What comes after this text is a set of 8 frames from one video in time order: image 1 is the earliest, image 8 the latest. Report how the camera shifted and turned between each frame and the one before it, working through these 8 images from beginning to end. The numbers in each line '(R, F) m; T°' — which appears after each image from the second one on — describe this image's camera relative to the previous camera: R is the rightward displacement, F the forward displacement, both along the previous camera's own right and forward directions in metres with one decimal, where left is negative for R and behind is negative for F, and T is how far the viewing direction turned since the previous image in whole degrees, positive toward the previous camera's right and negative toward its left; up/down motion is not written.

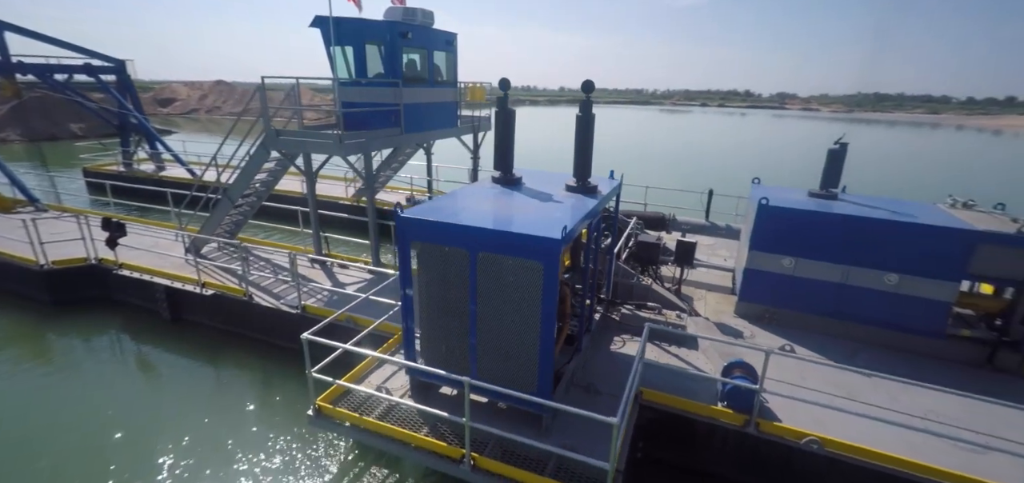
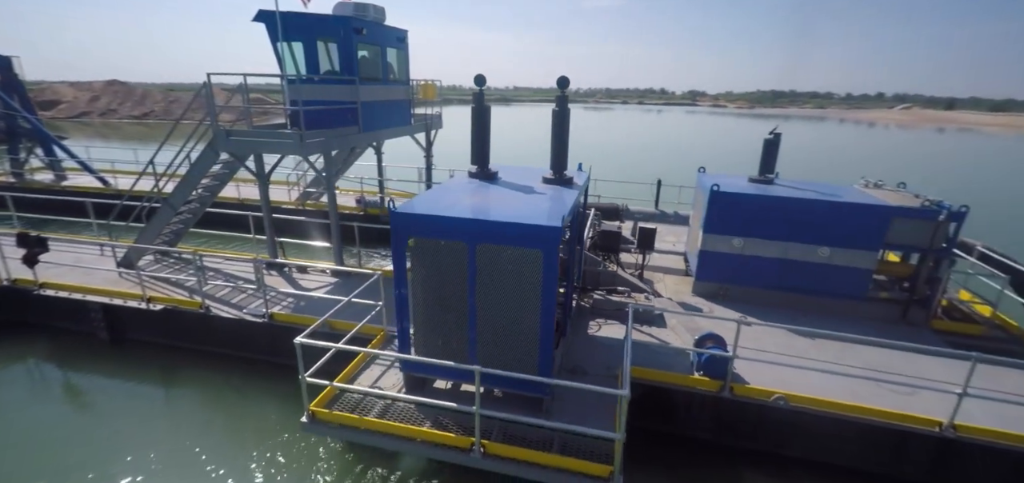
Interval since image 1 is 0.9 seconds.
(-0.7, -0.1) m; +8°
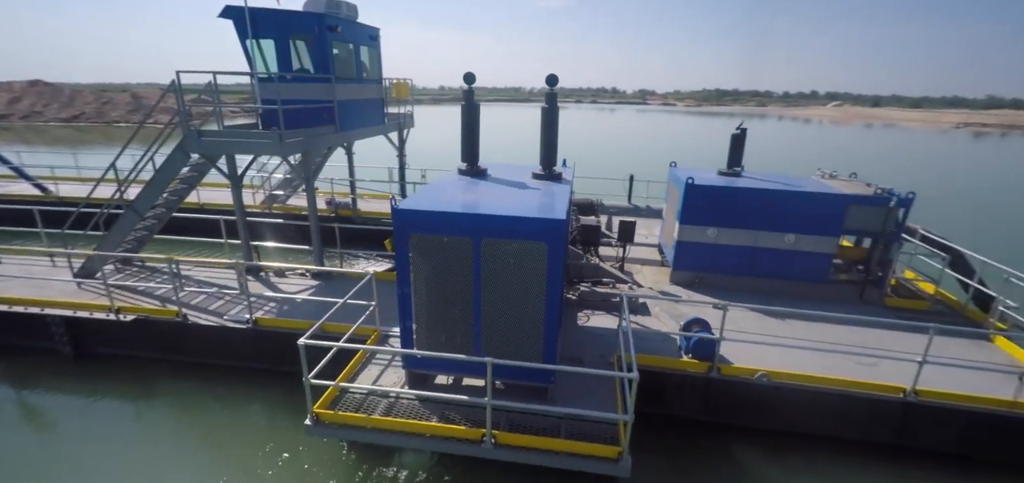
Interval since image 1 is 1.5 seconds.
(-0.5, -0.1) m; +5°
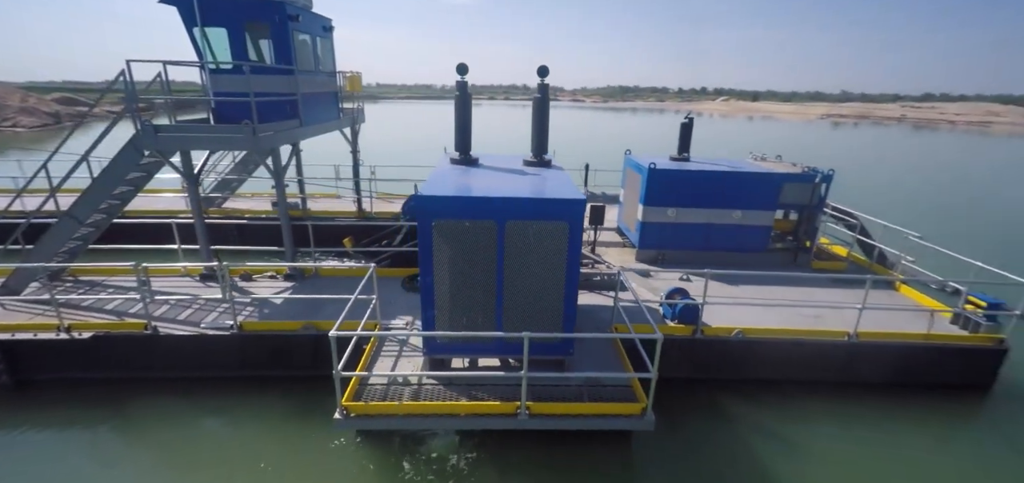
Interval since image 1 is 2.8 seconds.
(-1.1, -0.2) m; +10°
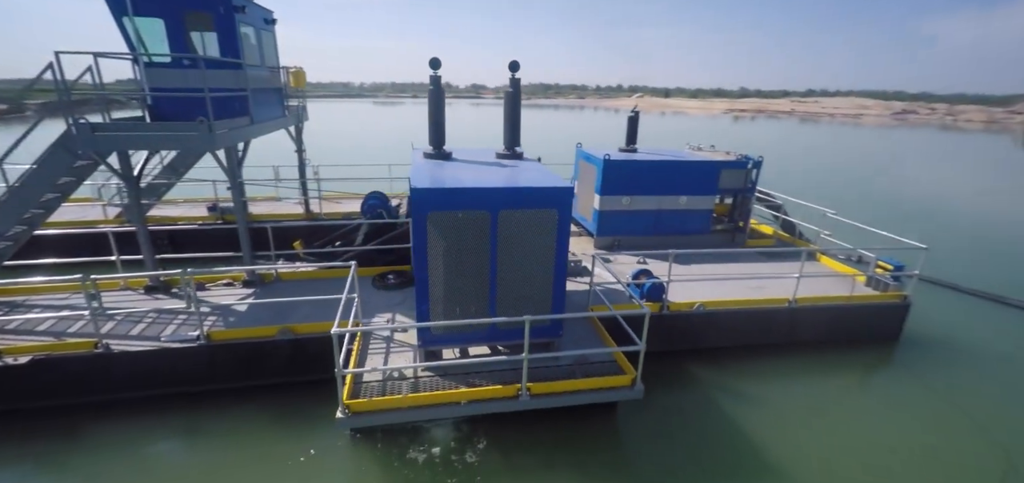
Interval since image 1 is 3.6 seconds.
(-0.7, -0.1) m; +9°
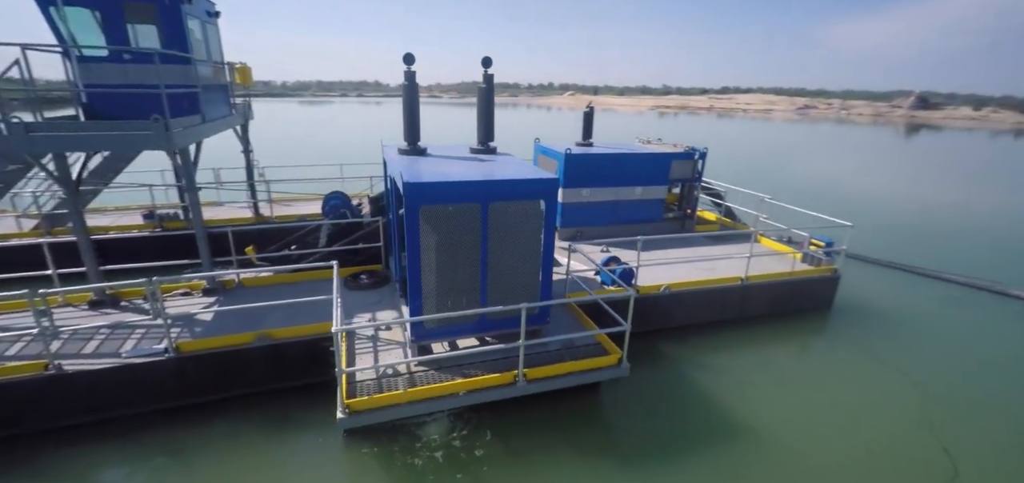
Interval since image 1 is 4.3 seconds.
(-0.6, -0.1) m; +7°
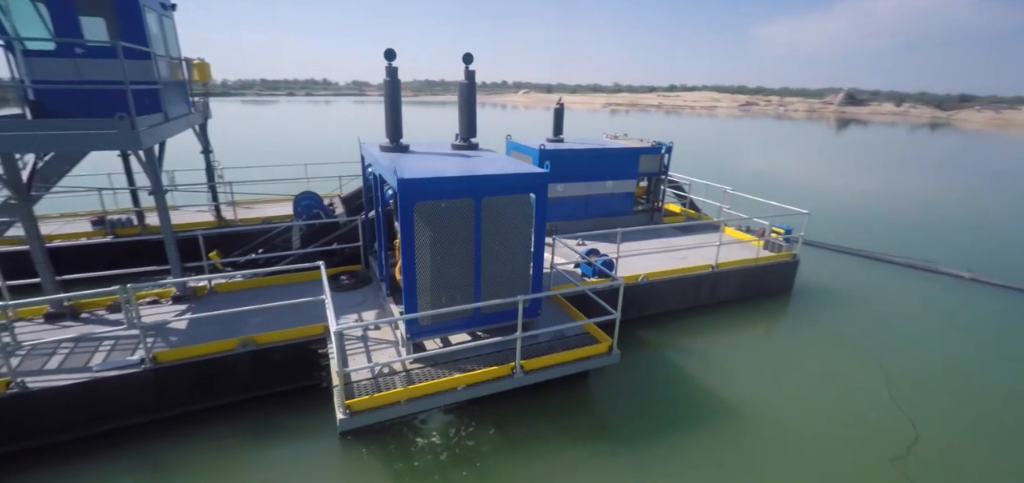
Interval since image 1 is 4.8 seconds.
(-0.4, 0.0) m; +5°
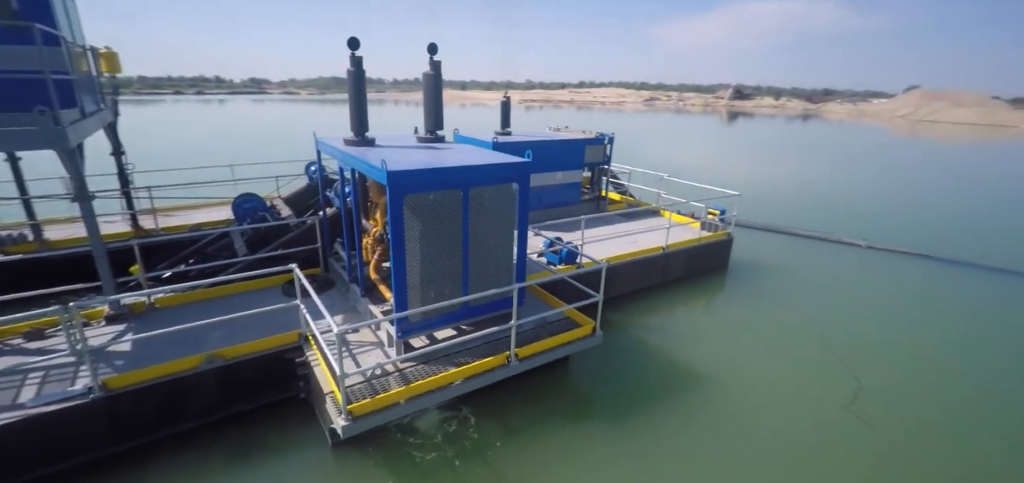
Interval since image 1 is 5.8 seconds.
(-0.8, +0.1) m; +9°
